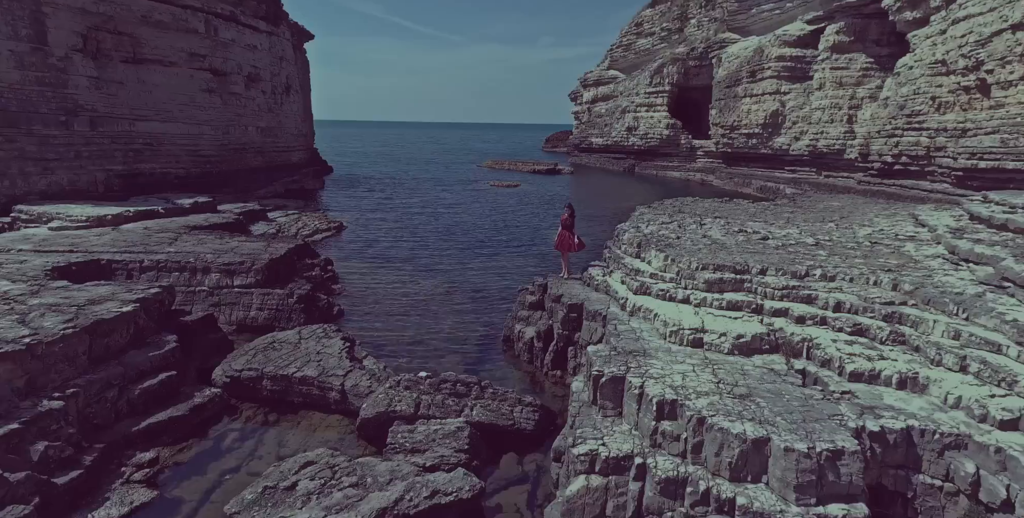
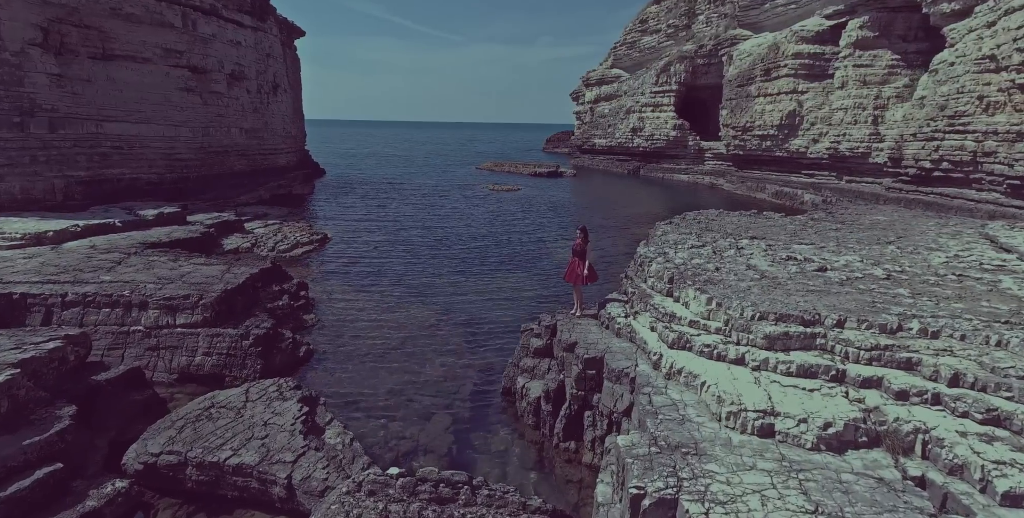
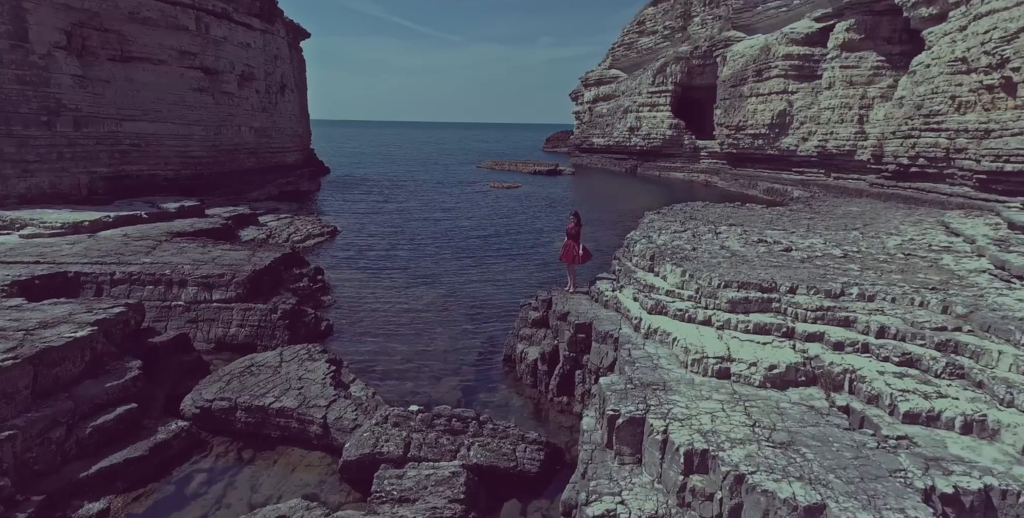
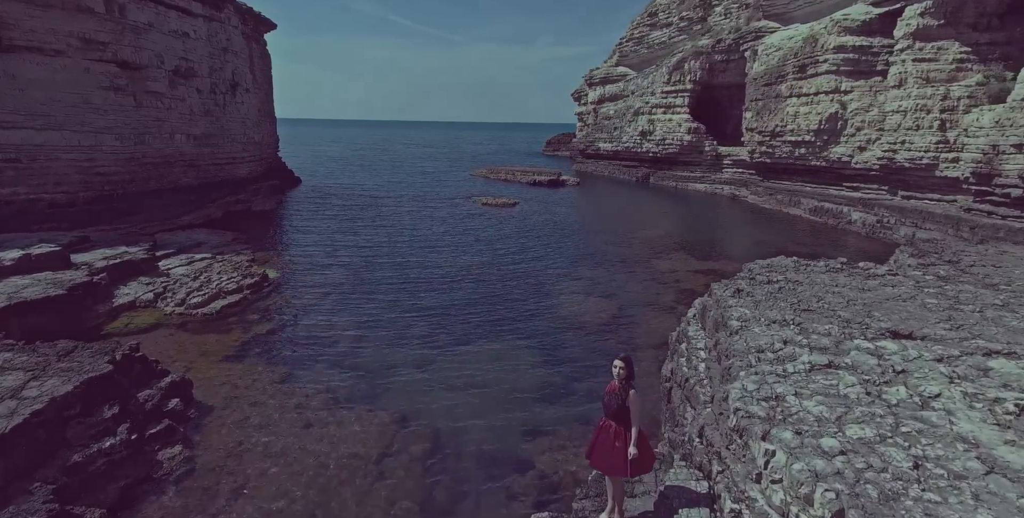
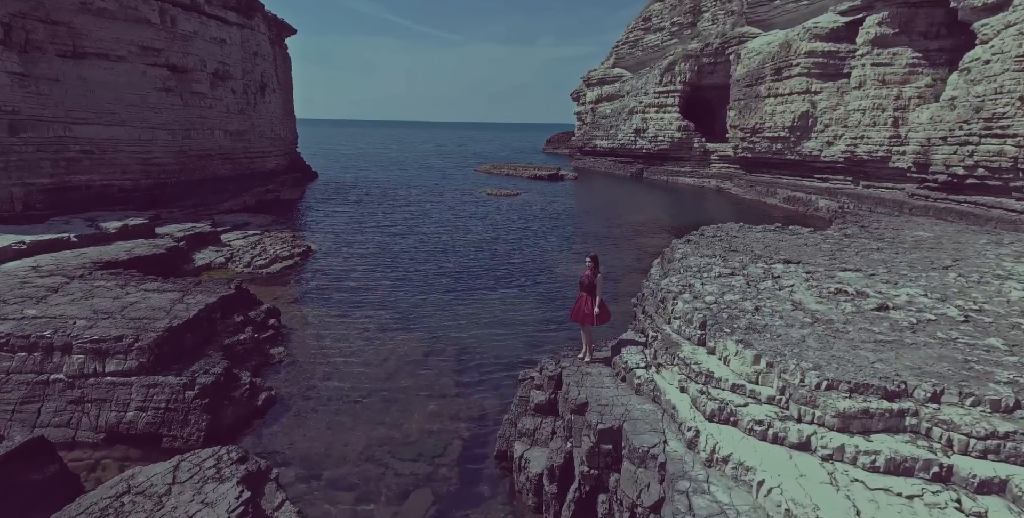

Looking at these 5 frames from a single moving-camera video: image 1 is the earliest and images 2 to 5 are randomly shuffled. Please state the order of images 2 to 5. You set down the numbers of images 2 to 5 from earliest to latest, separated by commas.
3, 2, 5, 4
